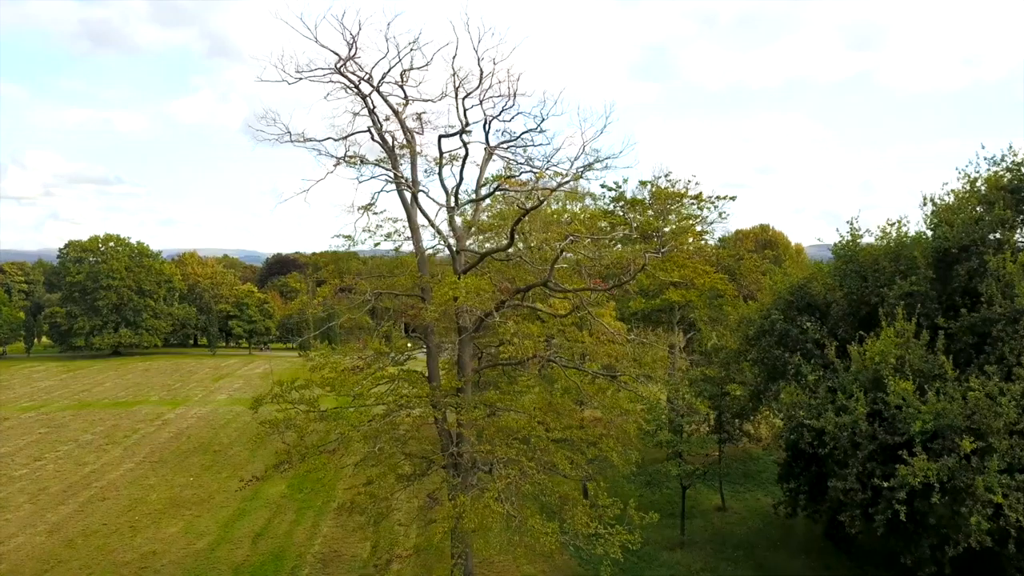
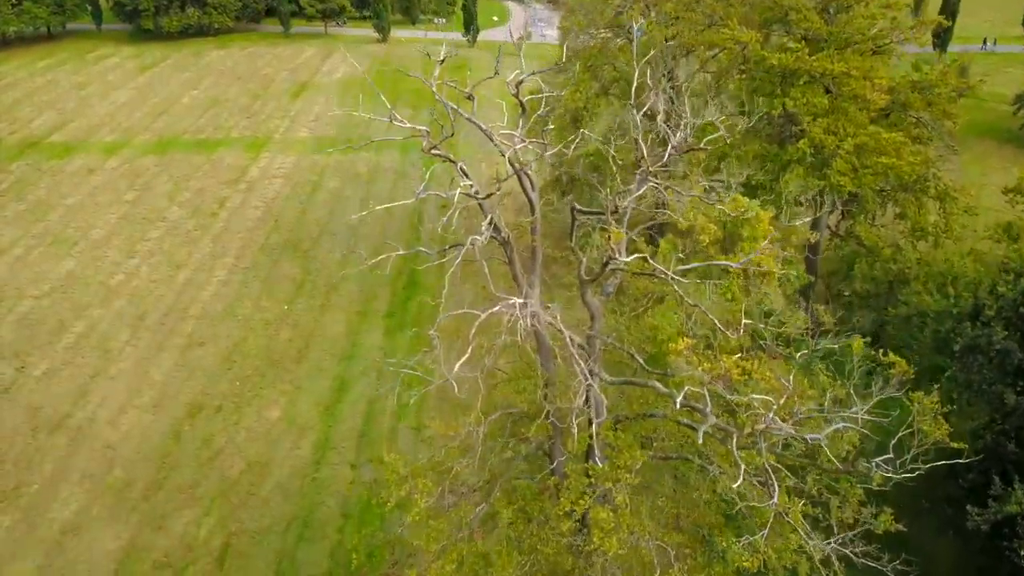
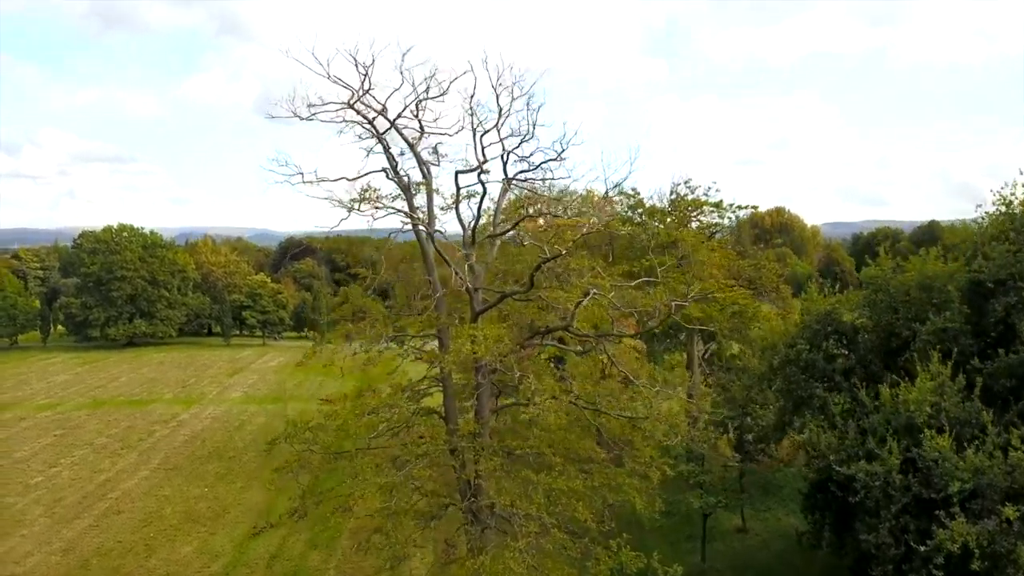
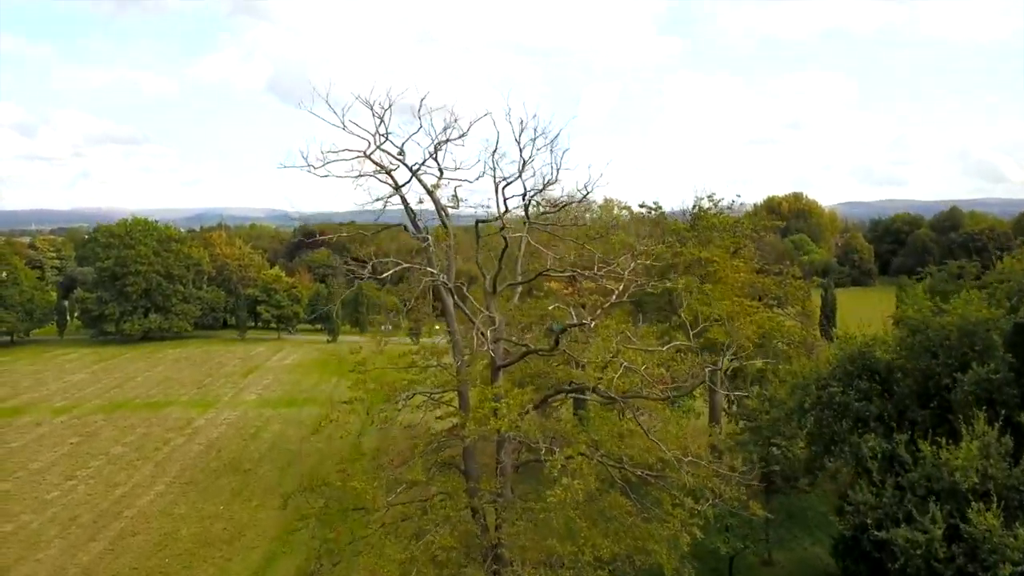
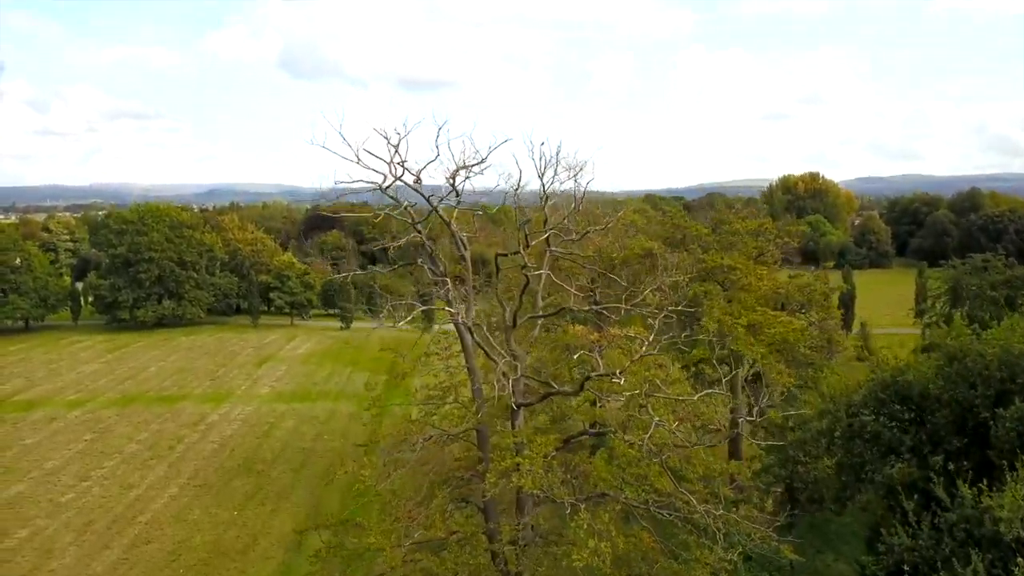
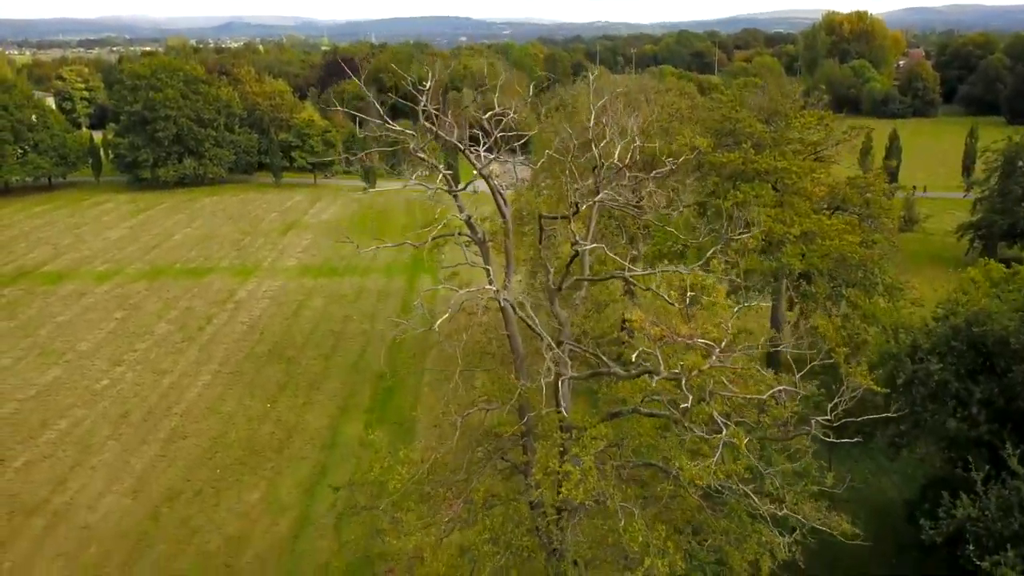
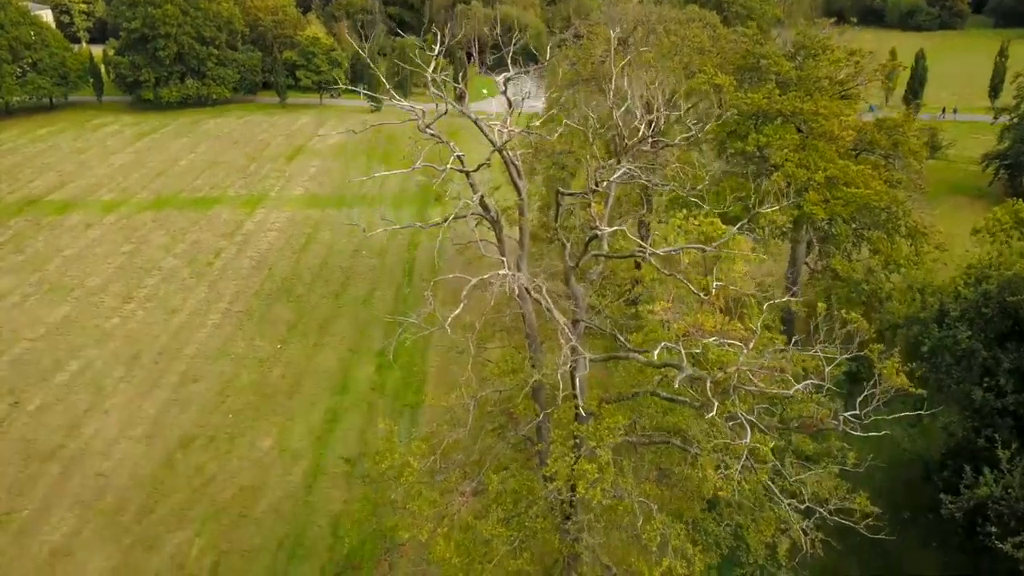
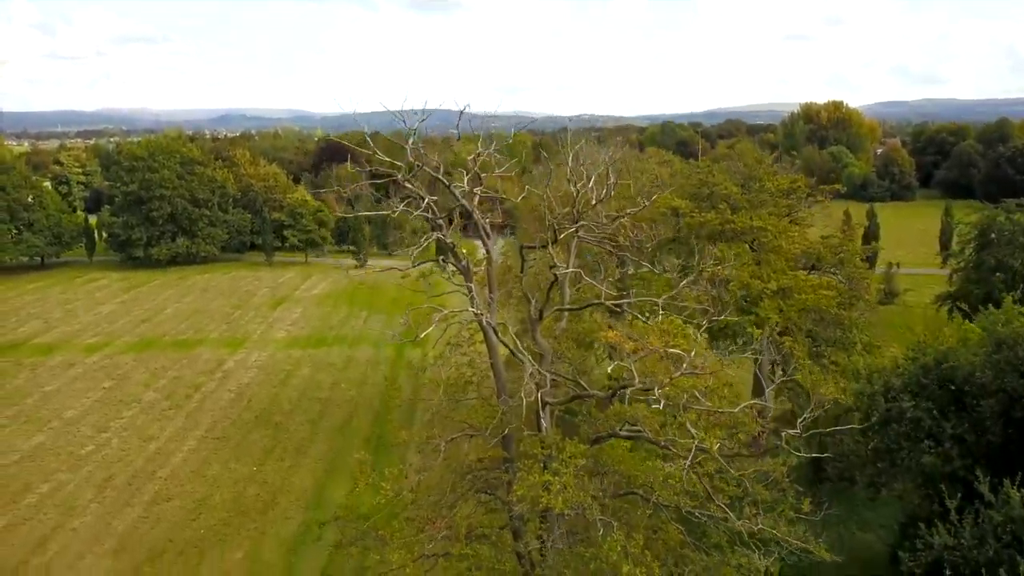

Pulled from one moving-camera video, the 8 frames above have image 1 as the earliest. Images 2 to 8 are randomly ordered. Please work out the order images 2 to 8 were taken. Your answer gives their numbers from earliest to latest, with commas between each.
3, 4, 5, 8, 6, 7, 2
